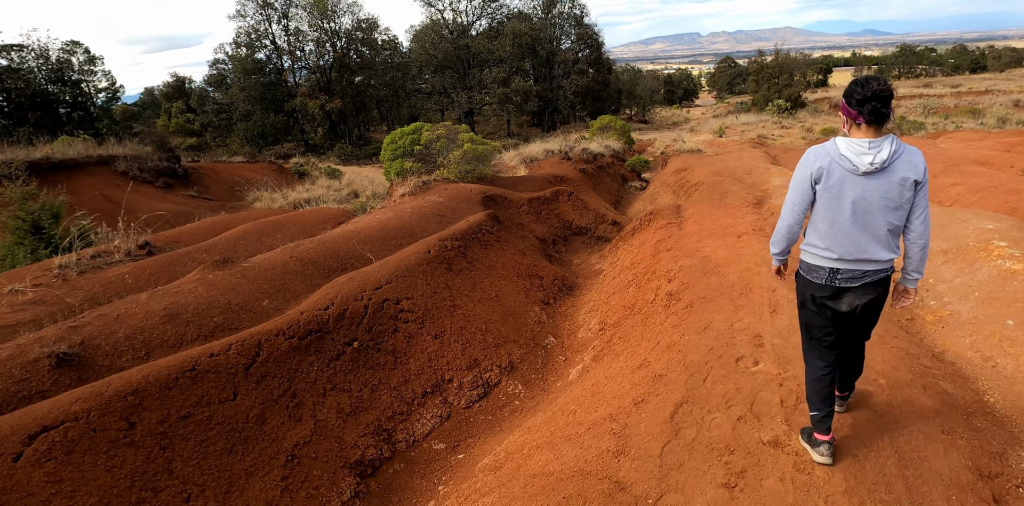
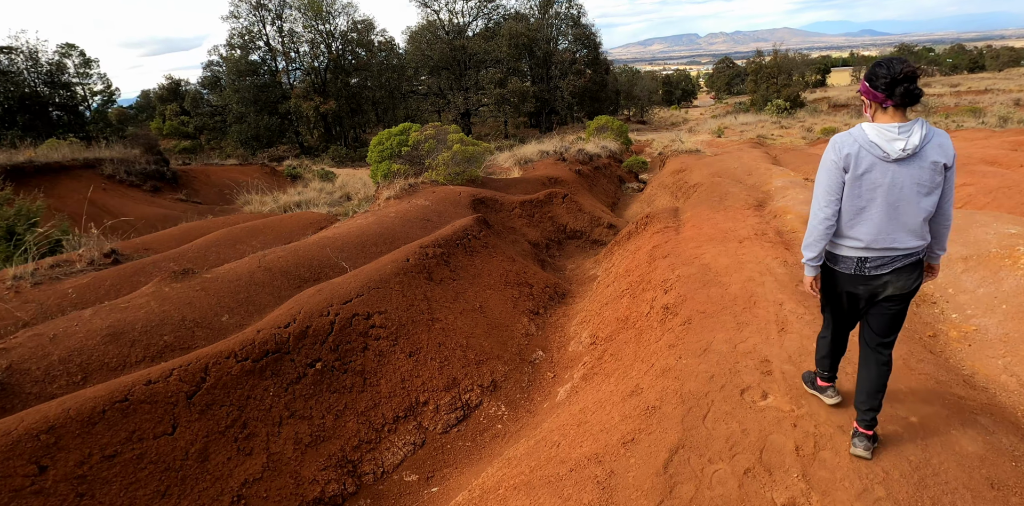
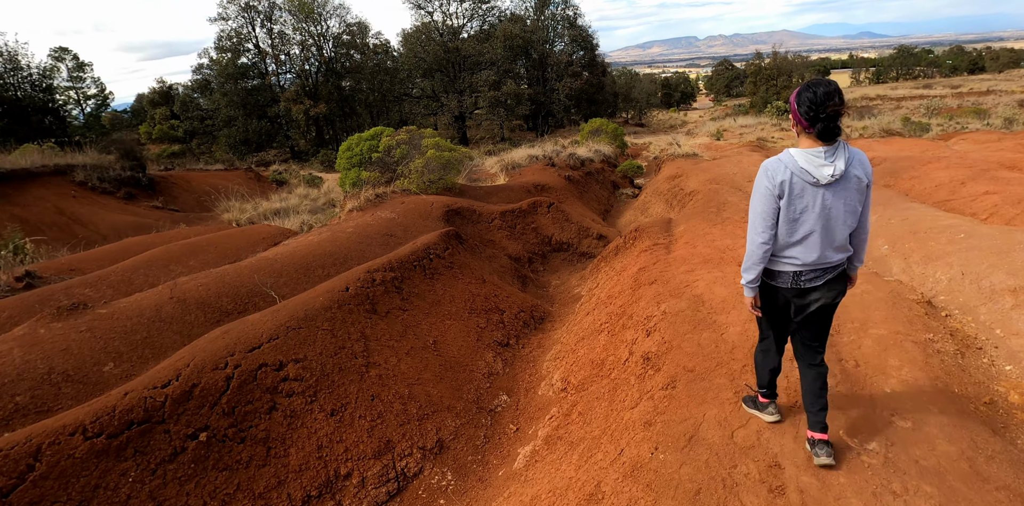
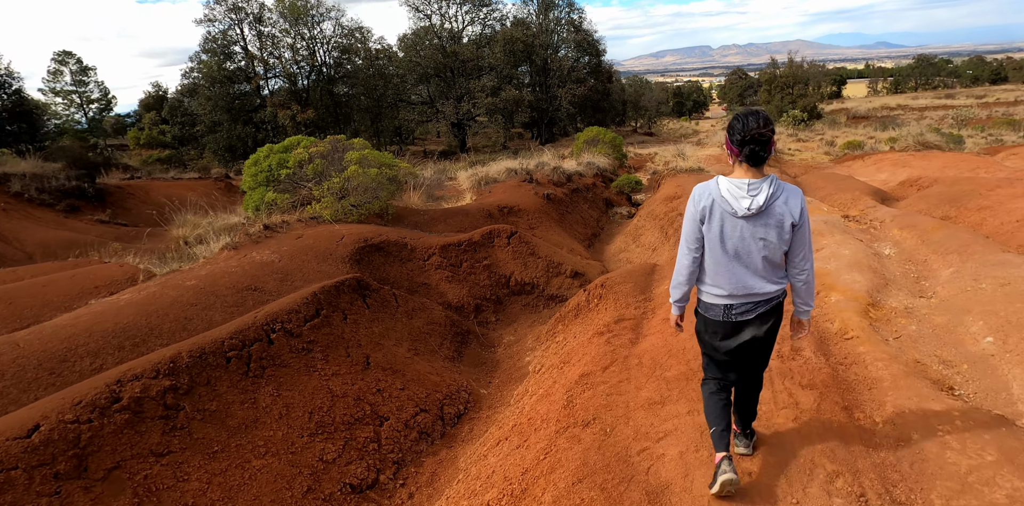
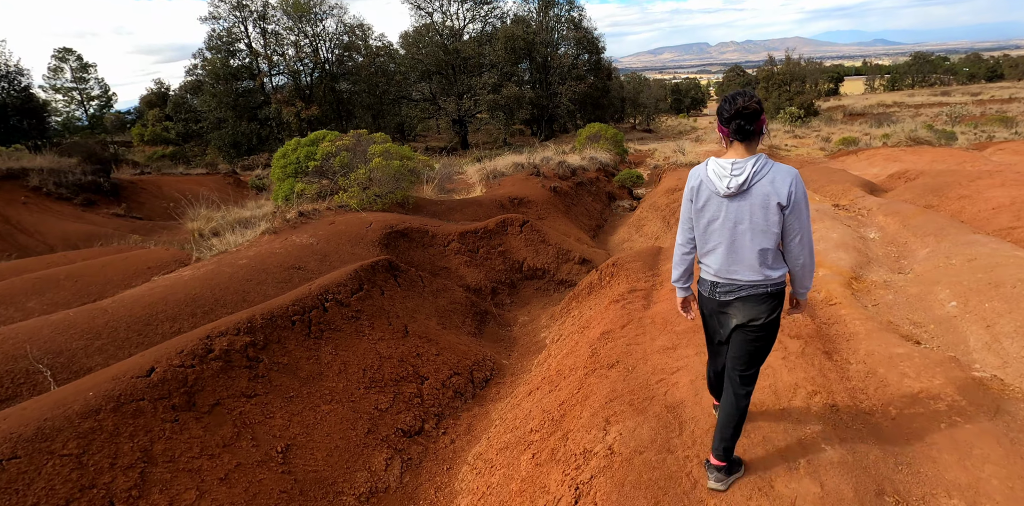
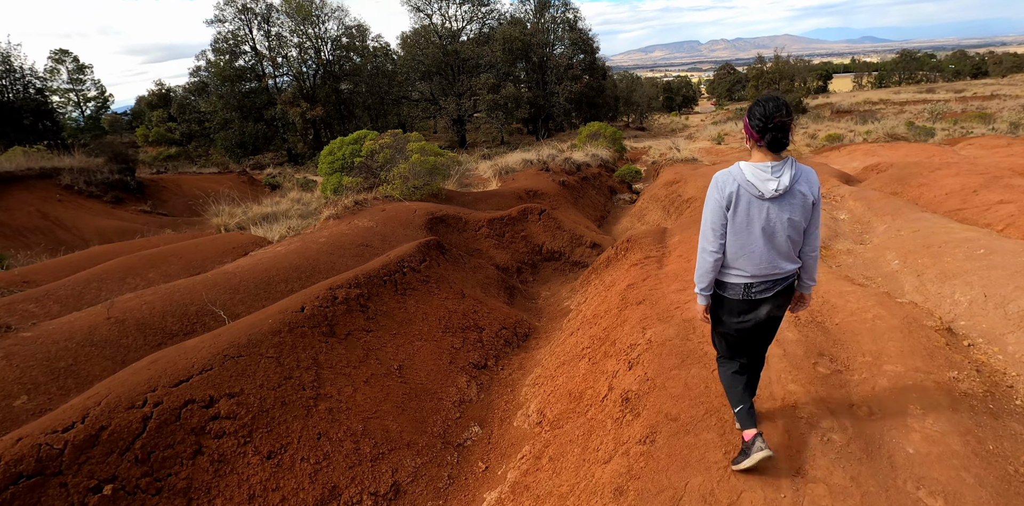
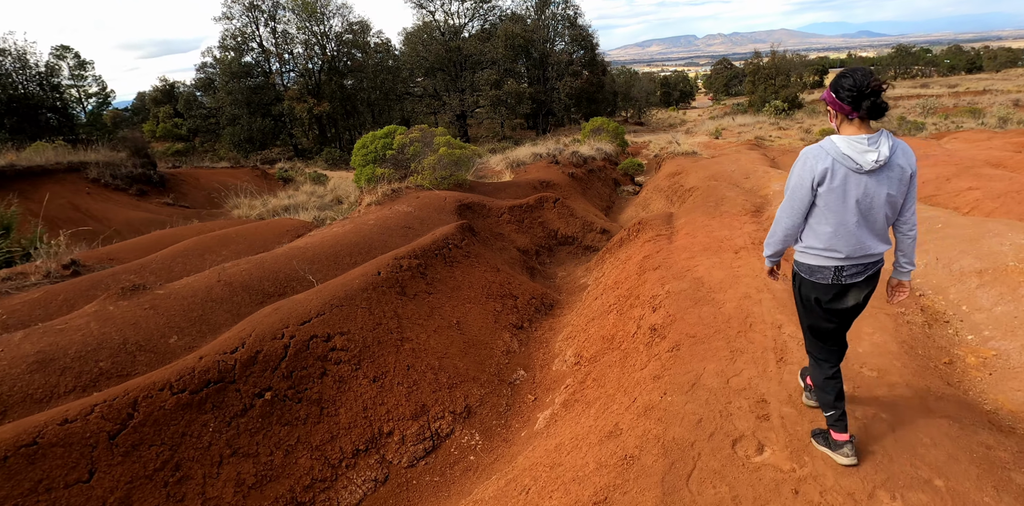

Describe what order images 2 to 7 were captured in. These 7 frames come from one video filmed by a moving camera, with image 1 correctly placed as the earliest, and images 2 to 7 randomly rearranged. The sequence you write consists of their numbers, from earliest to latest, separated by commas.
2, 7, 3, 6, 5, 4
